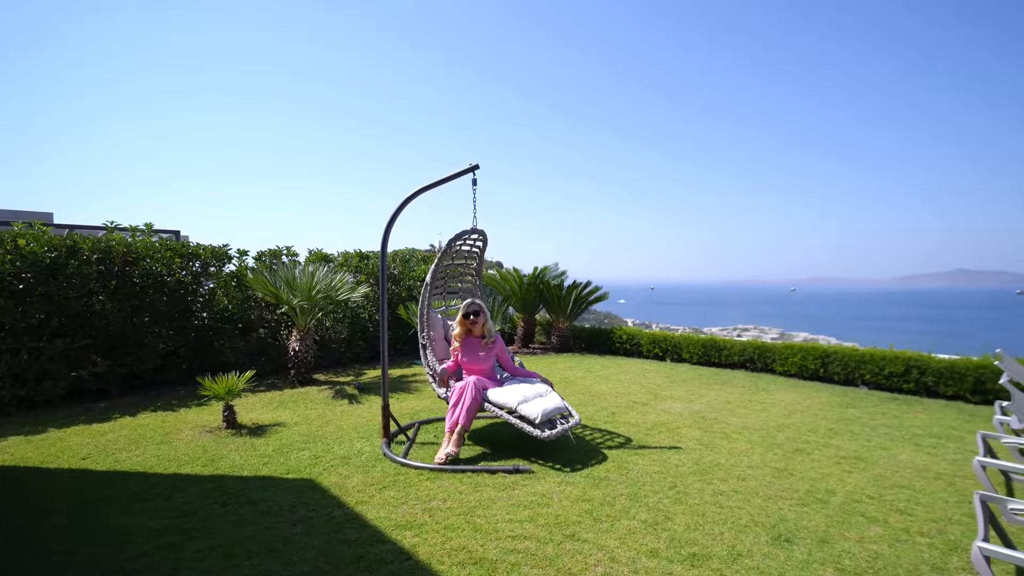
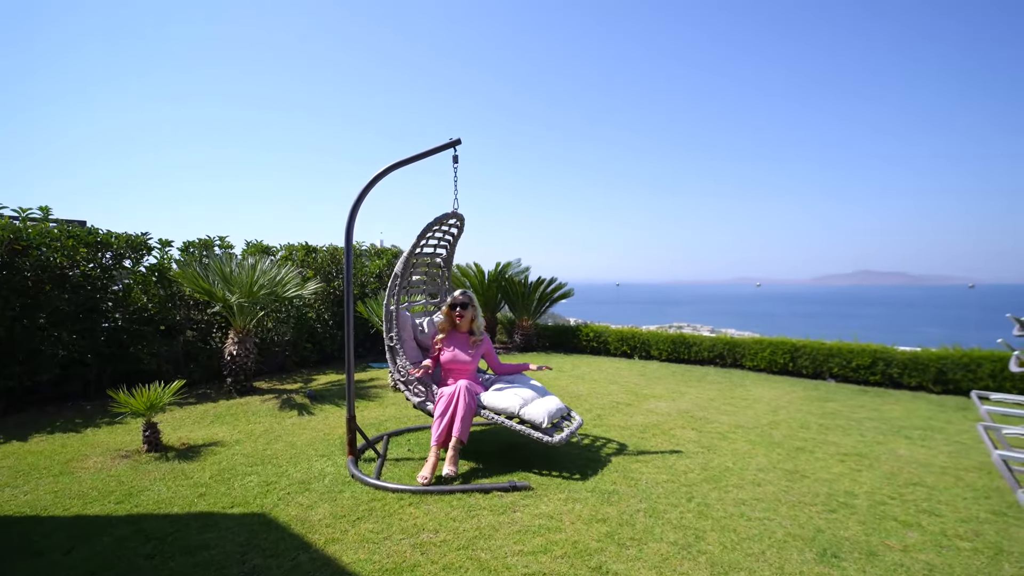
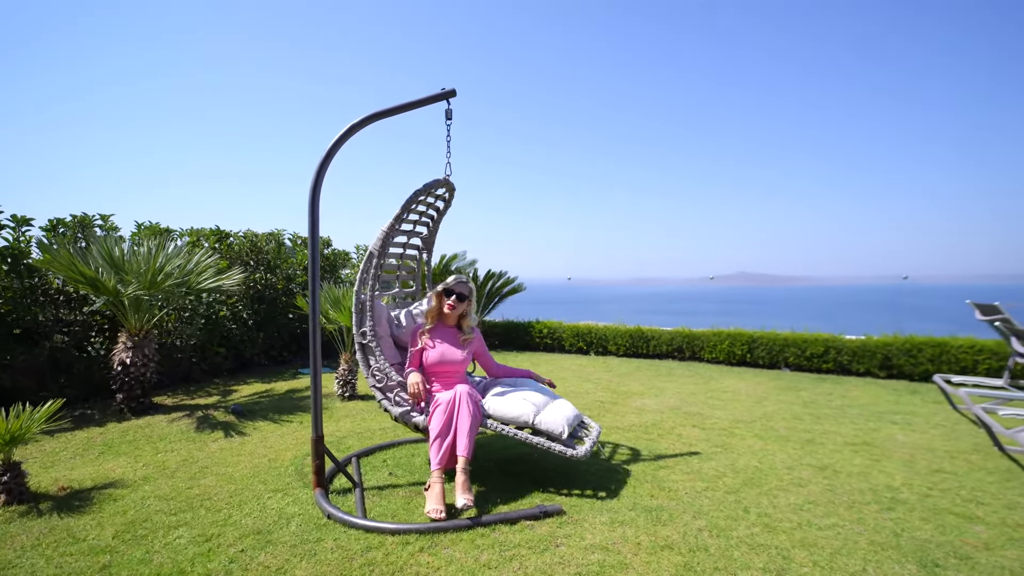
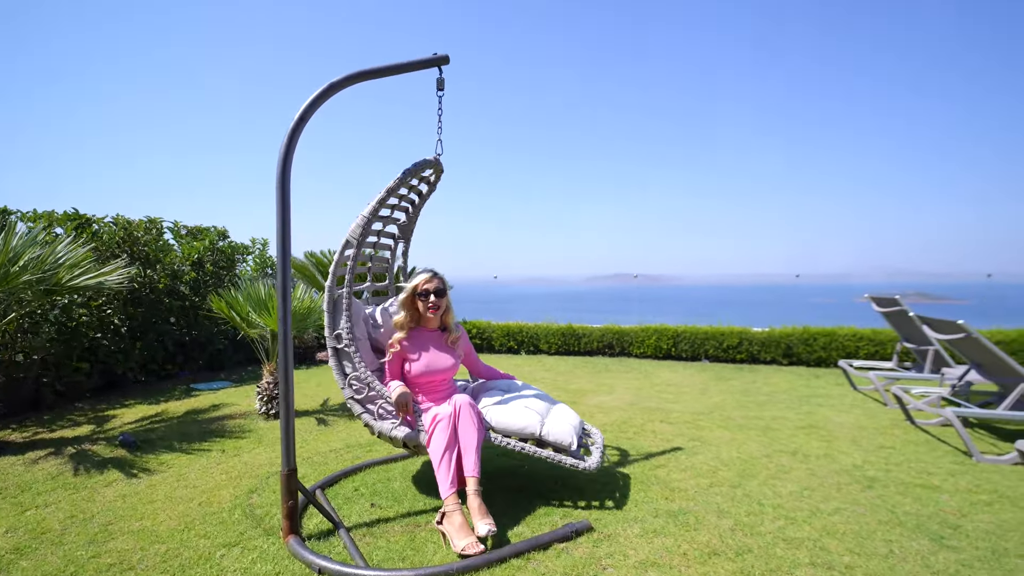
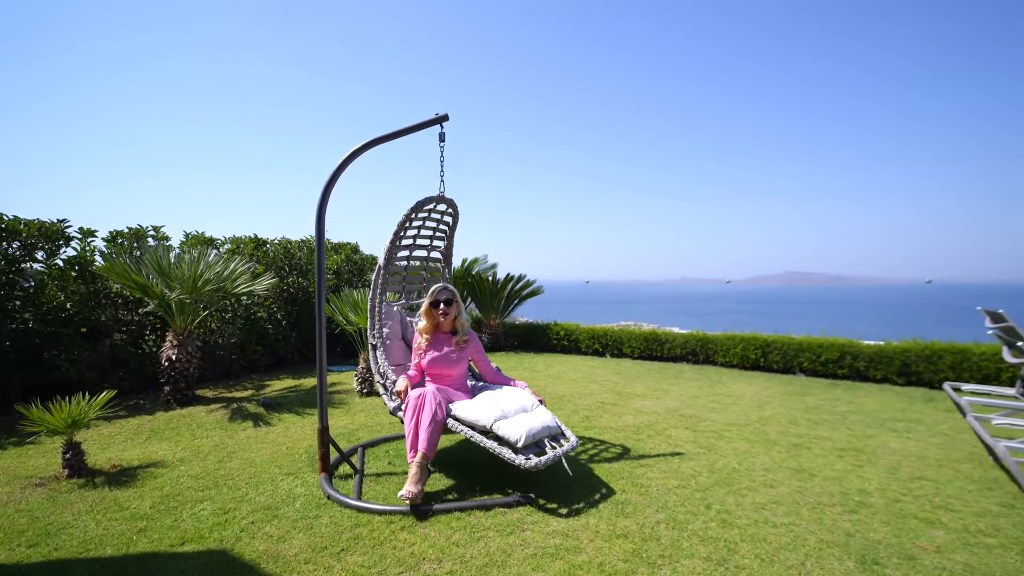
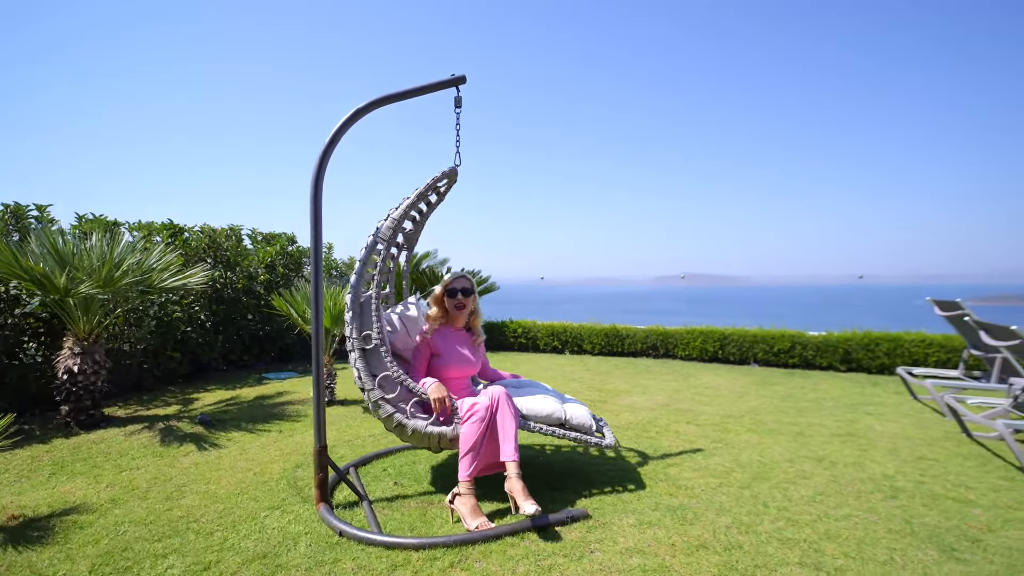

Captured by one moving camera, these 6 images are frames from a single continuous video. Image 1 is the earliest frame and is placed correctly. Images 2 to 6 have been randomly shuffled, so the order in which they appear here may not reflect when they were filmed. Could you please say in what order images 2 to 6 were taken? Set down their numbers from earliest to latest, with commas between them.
2, 5, 3, 6, 4
